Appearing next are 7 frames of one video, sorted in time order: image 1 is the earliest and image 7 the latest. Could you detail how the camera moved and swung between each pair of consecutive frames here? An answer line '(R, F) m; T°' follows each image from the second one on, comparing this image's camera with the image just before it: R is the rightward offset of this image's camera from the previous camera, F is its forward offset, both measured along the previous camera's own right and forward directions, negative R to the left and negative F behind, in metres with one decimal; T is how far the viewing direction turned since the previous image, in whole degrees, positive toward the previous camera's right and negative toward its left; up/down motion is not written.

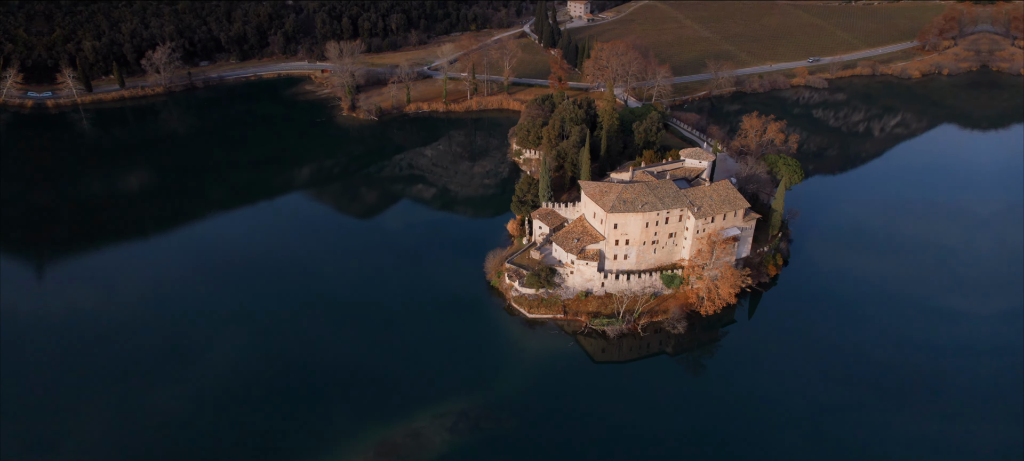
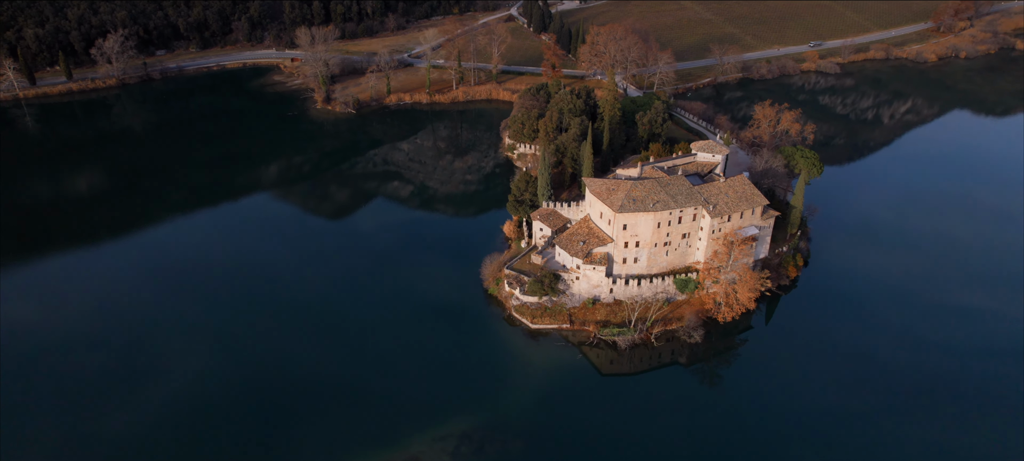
(-1.7, +6.2) m; +2°
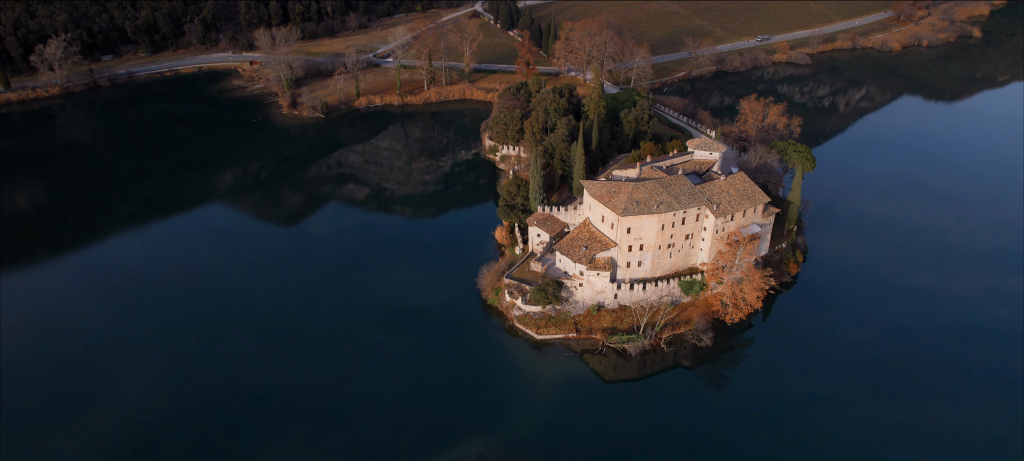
(-4.5, +1.7) m; +5°
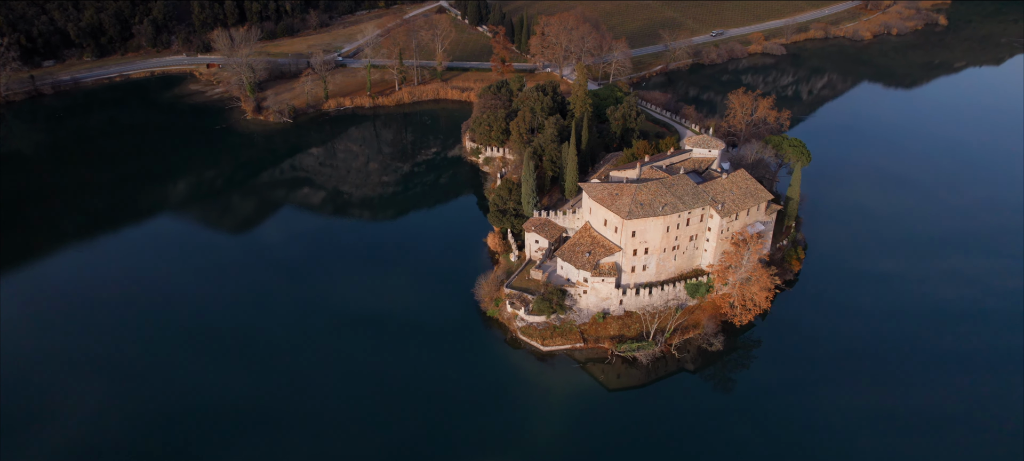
(-3.9, +2.4) m; +4°
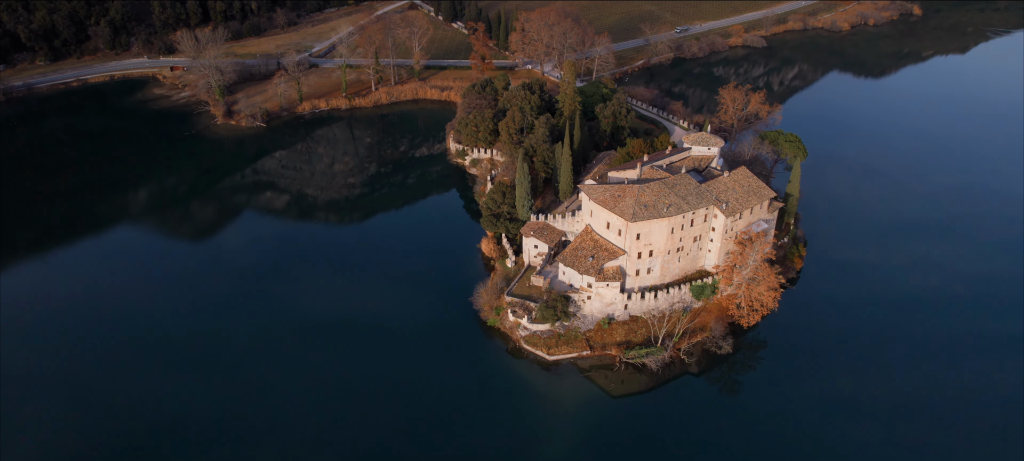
(-3.0, +1.9) m; +3°
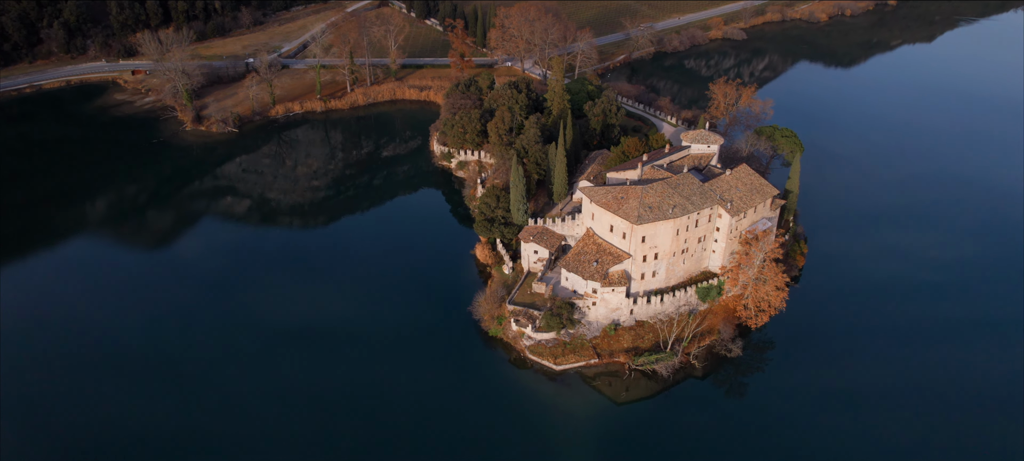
(-2.9, +2.0) m; +3°
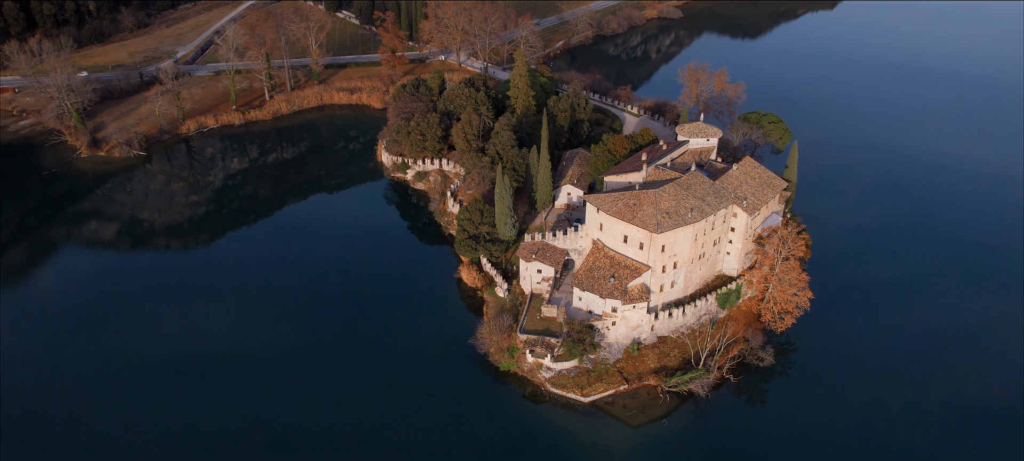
(-8.0, +6.5) m; +11°
